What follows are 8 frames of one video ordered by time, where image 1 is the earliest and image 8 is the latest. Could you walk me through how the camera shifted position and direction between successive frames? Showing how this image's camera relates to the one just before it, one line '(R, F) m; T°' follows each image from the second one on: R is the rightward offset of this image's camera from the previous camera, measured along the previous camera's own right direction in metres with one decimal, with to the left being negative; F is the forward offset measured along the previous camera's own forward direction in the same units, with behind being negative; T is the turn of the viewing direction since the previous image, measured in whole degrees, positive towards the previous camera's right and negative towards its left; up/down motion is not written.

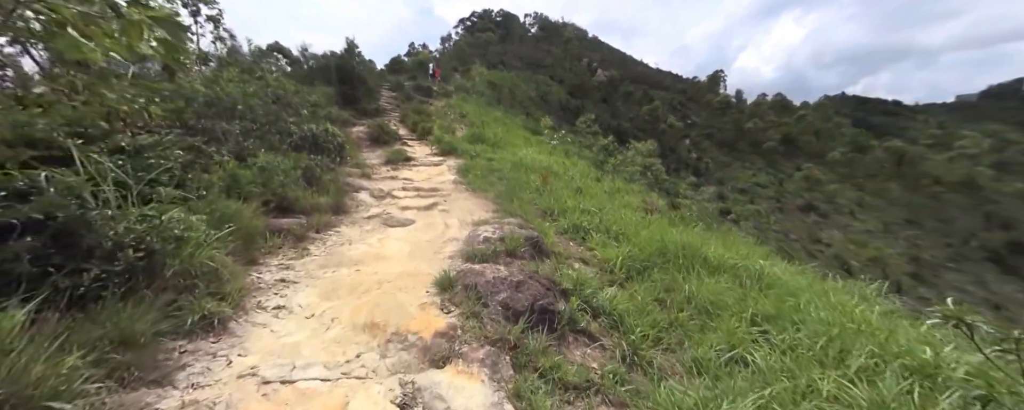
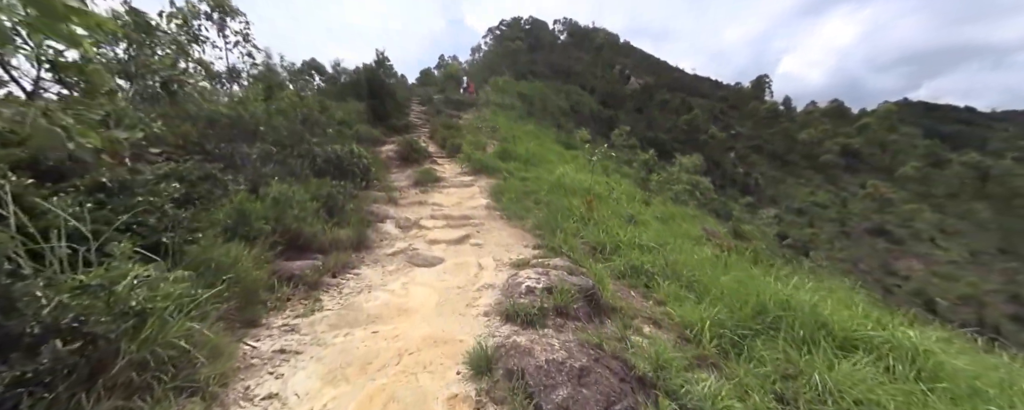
(-0.1, +0.6) m; -4°
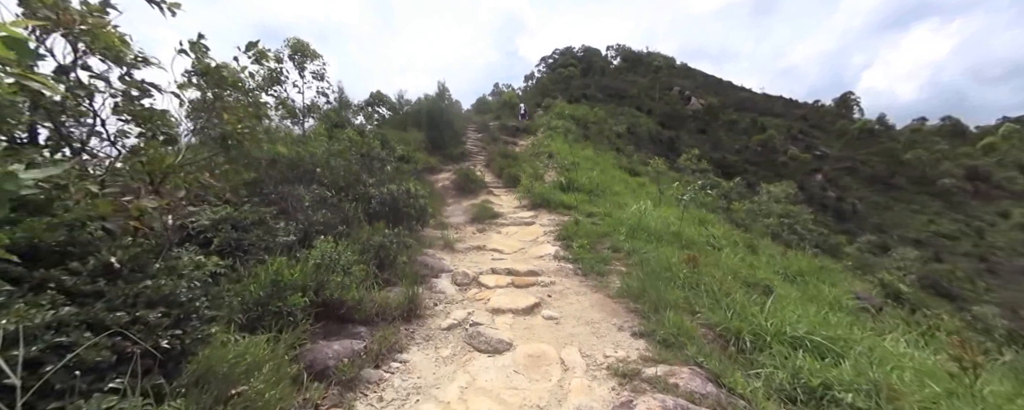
(-0.3, +0.9) m; -8°
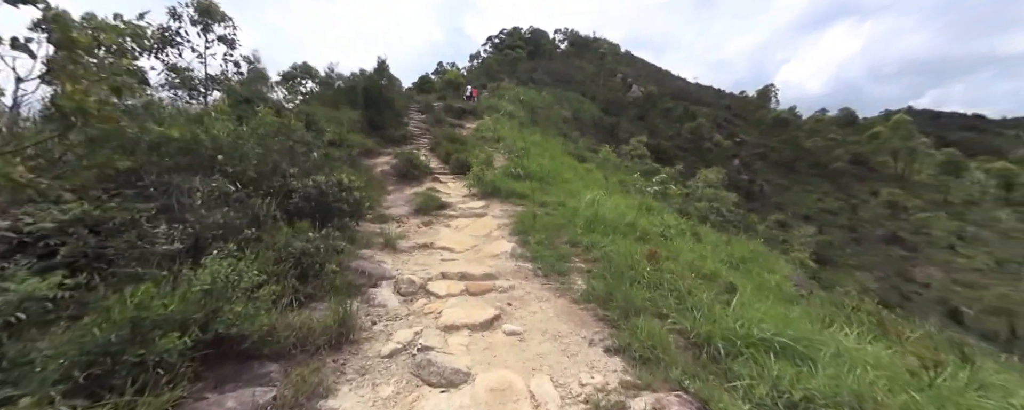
(-0.1, +0.5) m; +8°
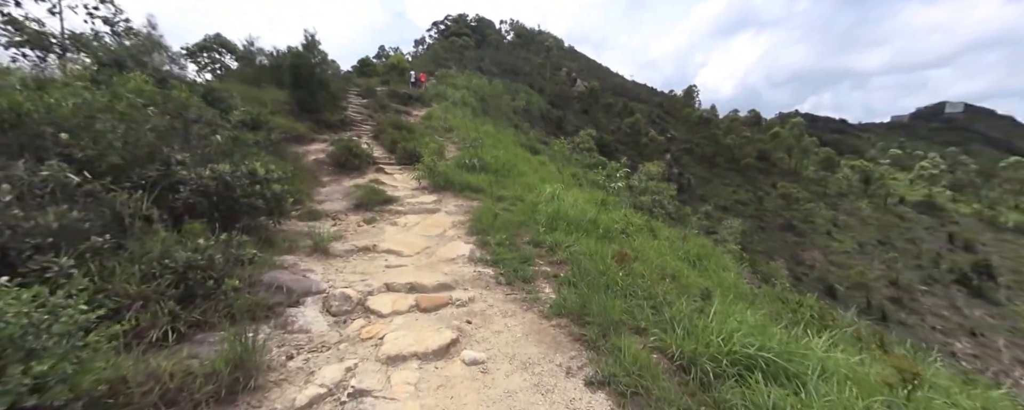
(-0.1, +0.6) m; +7°
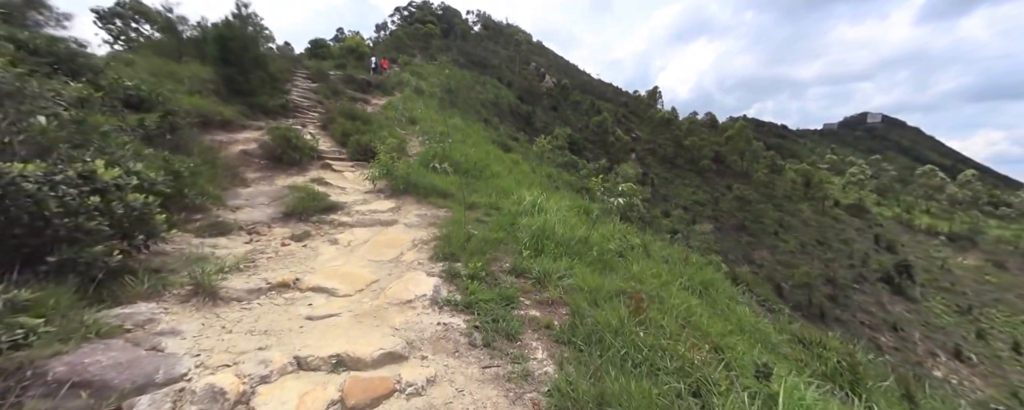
(-0.1, +1.1) m; +5°
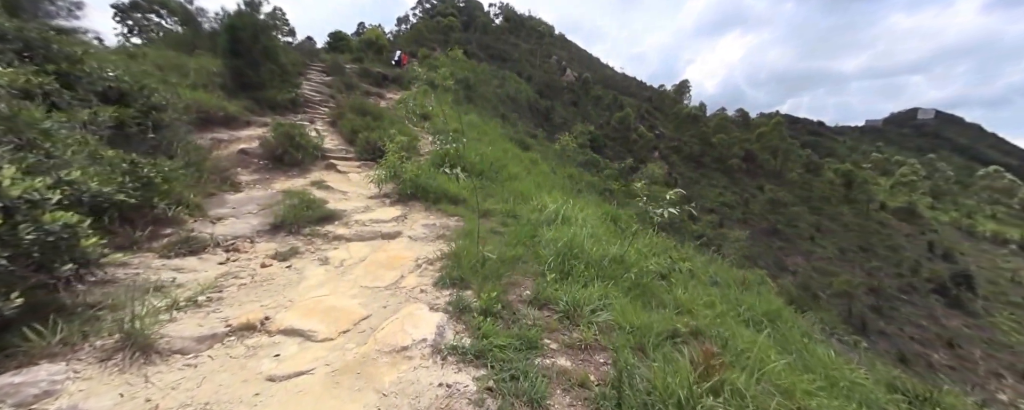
(0.0, +0.7) m; -2°
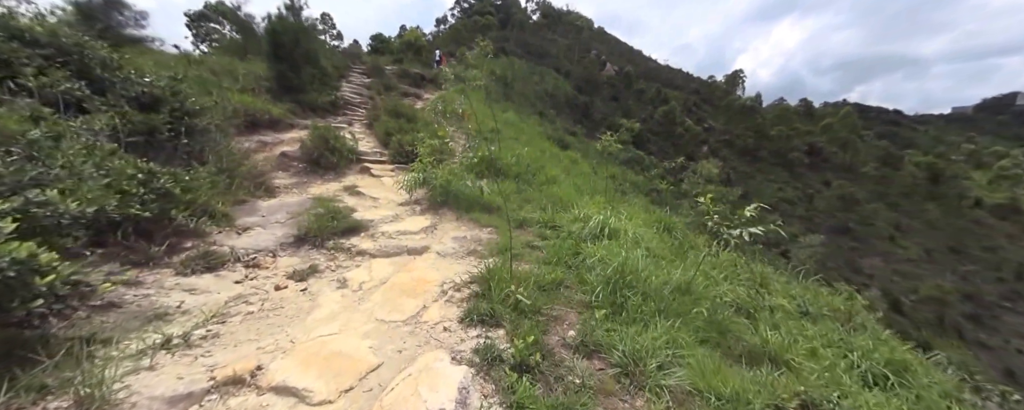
(0.0, +0.6) m; -6°
